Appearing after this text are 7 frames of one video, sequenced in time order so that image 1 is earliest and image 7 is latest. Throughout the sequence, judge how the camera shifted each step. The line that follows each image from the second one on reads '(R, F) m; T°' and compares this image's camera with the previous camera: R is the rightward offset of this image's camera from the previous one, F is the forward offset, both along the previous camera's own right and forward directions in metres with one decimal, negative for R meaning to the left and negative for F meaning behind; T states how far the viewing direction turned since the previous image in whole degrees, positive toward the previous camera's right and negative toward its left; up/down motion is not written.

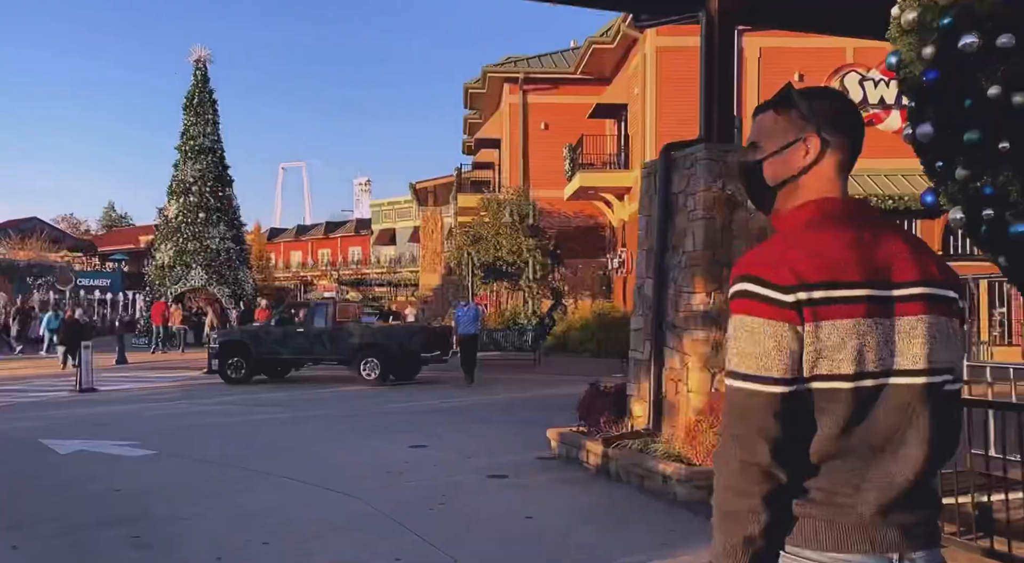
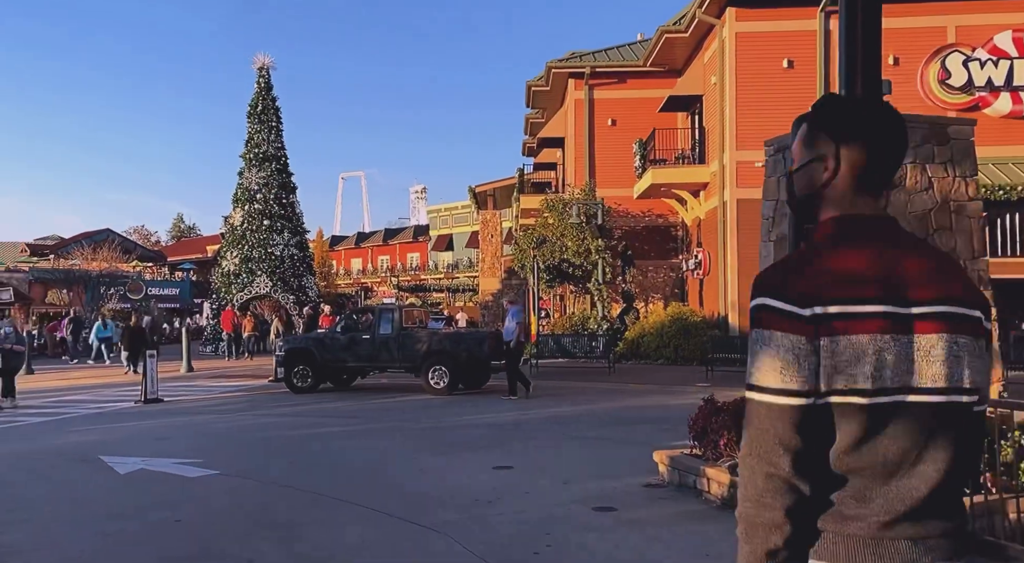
(-0.3, +0.9) m; -4°
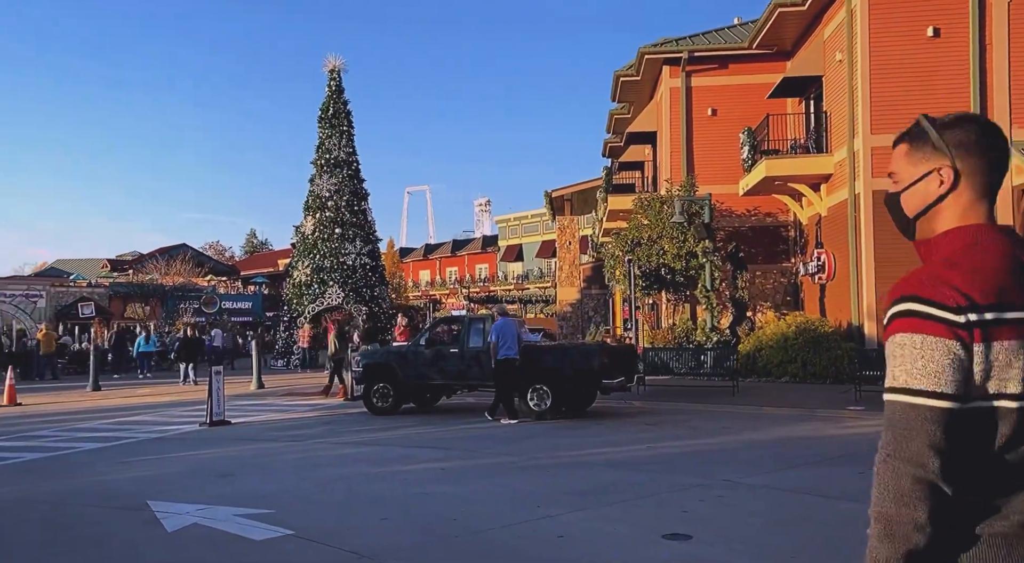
(-0.7, +2.1) m; -4°
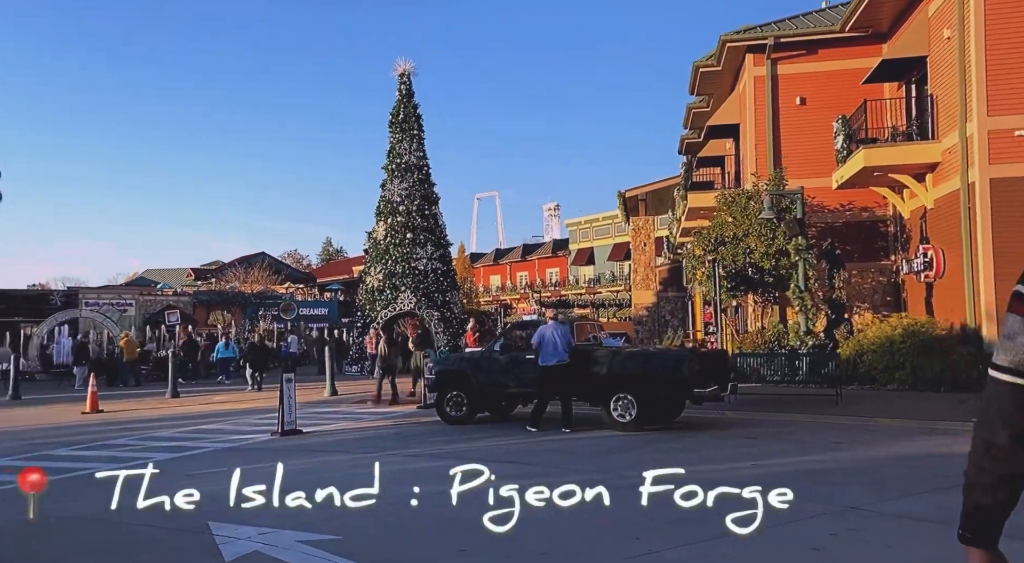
(-0.2, +1.0) m; -5°
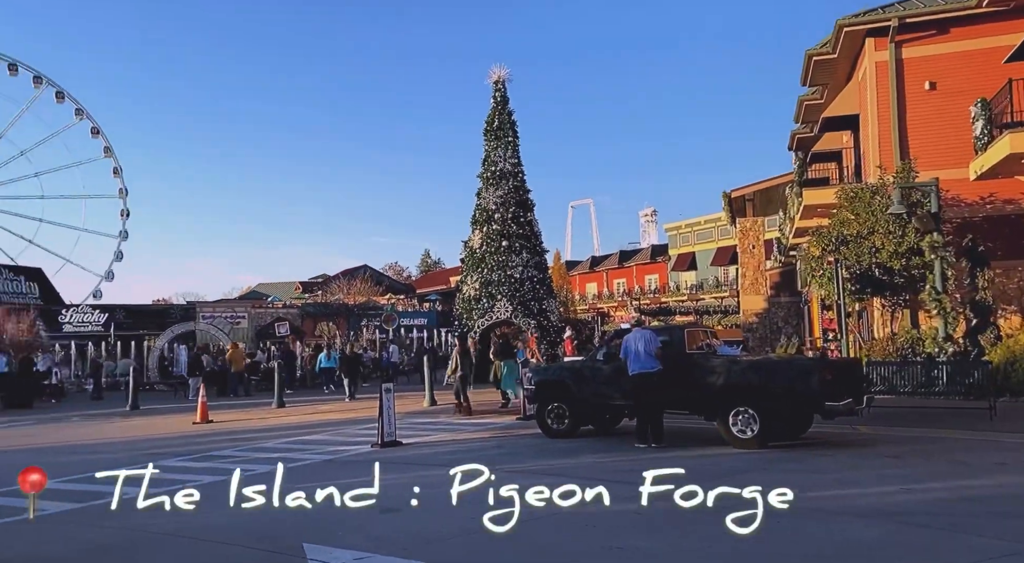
(-0.2, +1.0) m; -6°
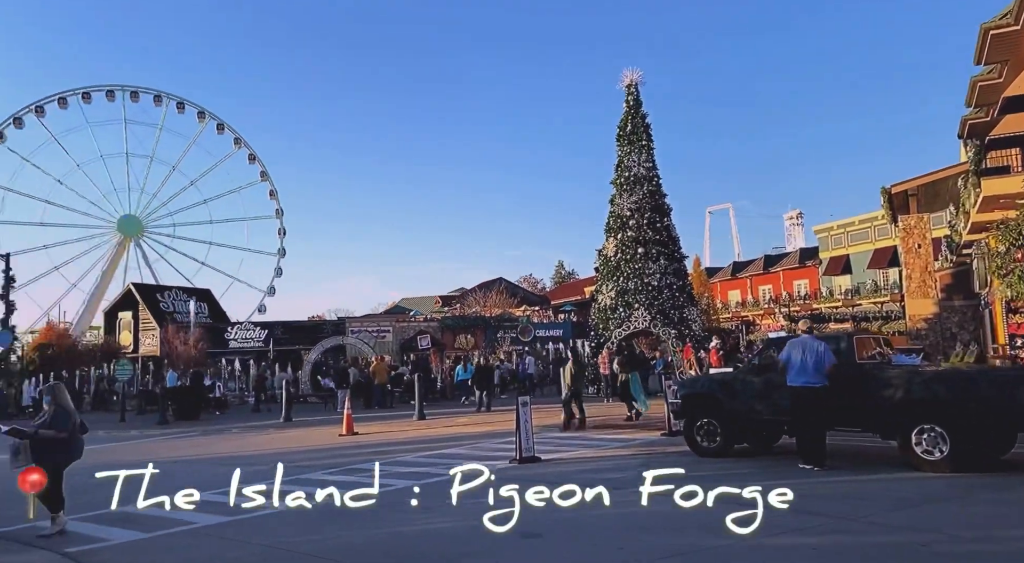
(-0.1, +1.2) m; -9°
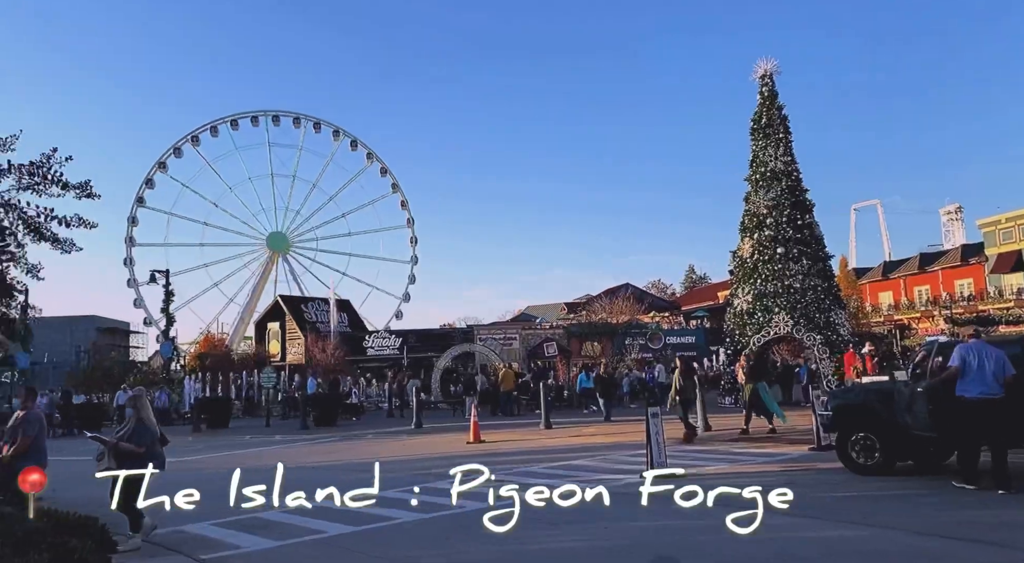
(0.0, +1.6) m; -8°
